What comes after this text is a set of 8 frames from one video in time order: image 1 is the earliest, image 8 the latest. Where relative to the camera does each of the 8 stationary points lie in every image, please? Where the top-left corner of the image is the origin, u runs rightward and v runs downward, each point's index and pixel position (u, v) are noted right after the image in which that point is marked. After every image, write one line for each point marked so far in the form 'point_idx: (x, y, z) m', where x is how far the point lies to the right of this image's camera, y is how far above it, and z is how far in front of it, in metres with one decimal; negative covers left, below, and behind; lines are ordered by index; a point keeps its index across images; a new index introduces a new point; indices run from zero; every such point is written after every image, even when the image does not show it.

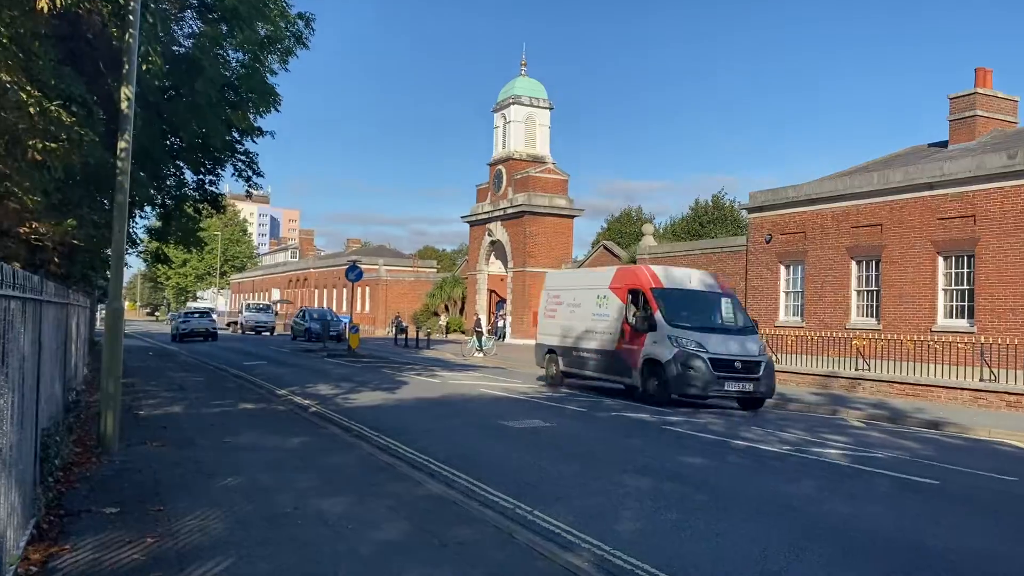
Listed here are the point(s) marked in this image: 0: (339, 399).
0: (-3.1, -2.0, +14.9) m
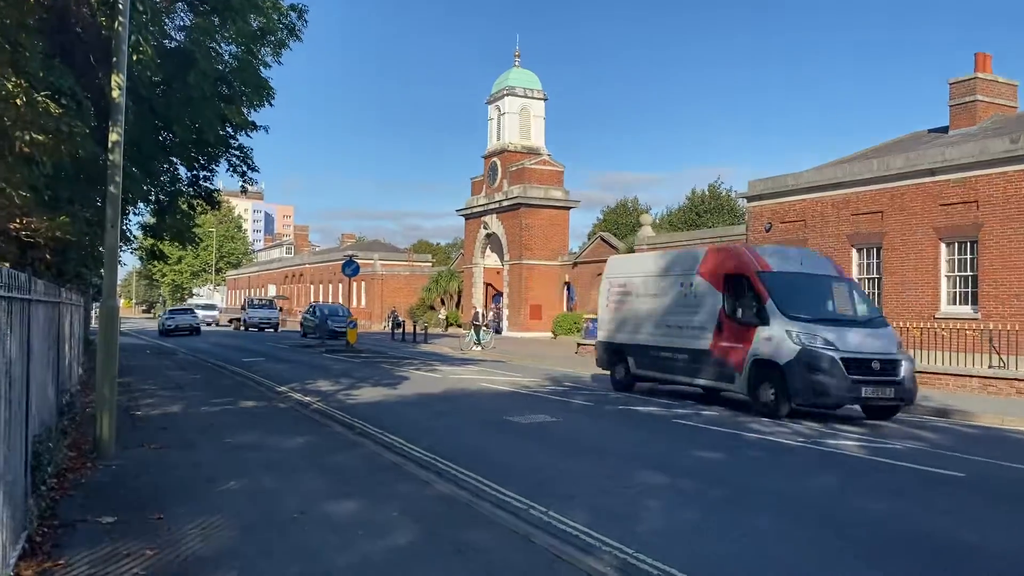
0: (-3.0, -1.9, +14.6) m
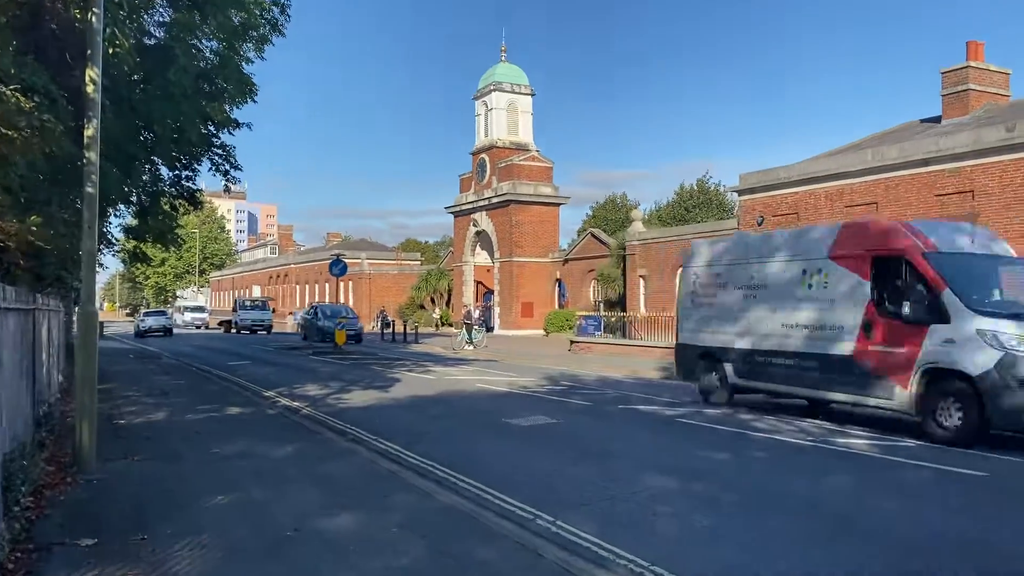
0: (-3.1, -1.9, +14.3) m
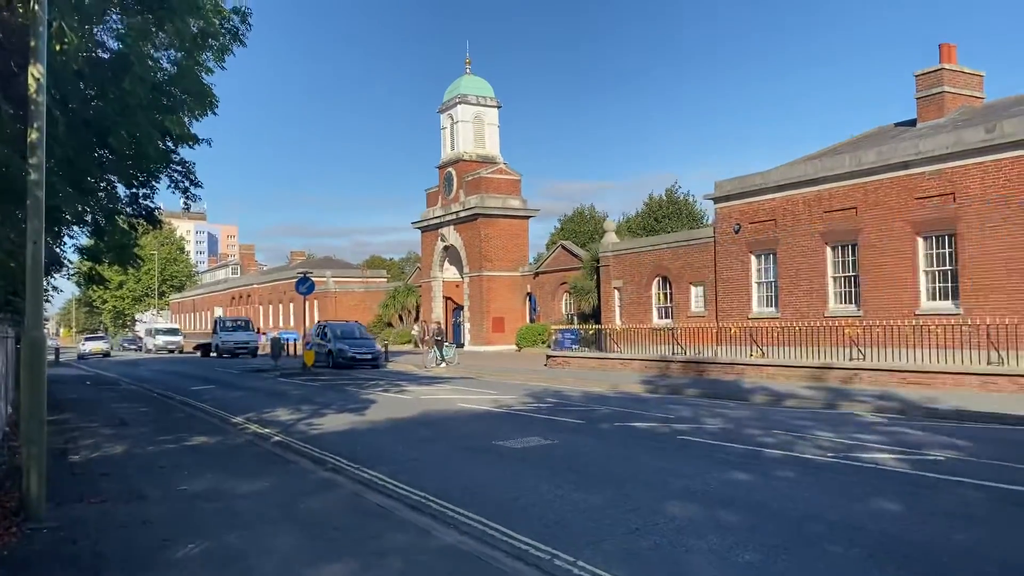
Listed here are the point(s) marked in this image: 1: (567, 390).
0: (-3.3, -2.2, +13.4) m
1: (+1.2, -2.1, +17.8) m
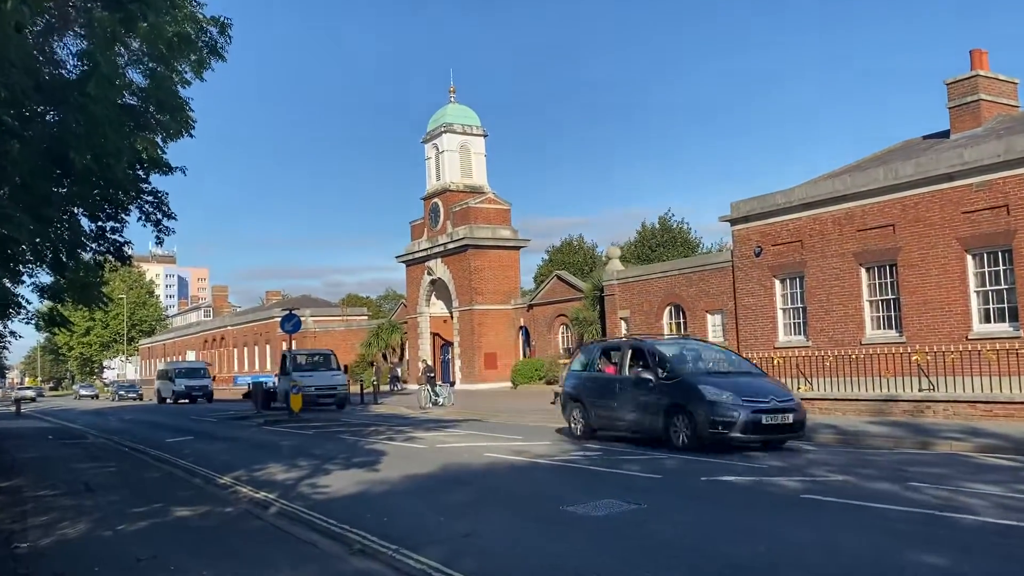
0: (-2.7, -2.6, +11.2) m
1: (+1.6, -2.7, +15.7) m
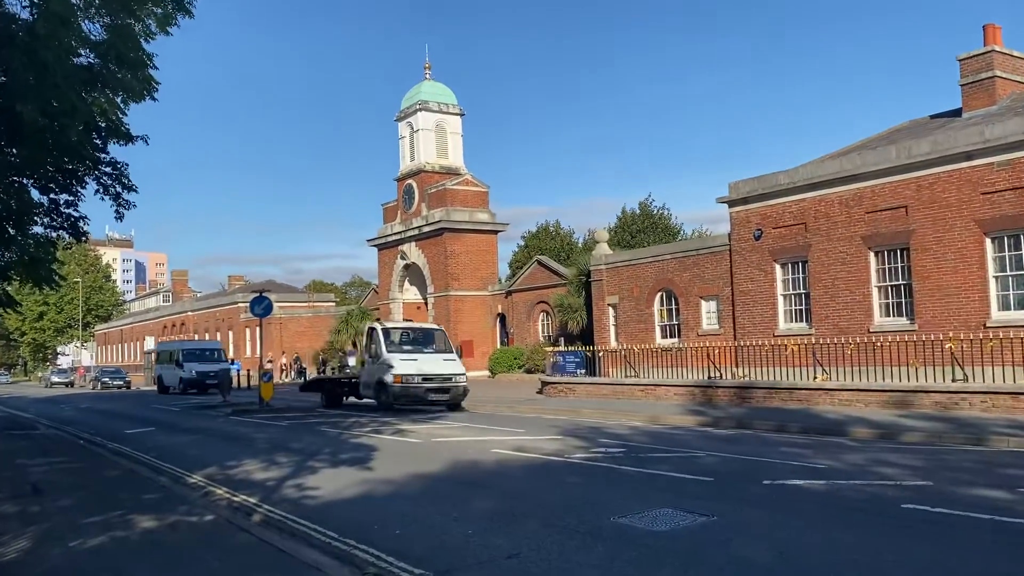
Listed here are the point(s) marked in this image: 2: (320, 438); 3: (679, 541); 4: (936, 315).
0: (-2.6, -2.3, +9.7) m
1: (+1.6, -2.3, +14.4) m
2: (-3.2, -2.5, +14.3) m
3: (+1.2, -1.8, +6.1) m
4: (+9.3, -0.6, +18.5) m
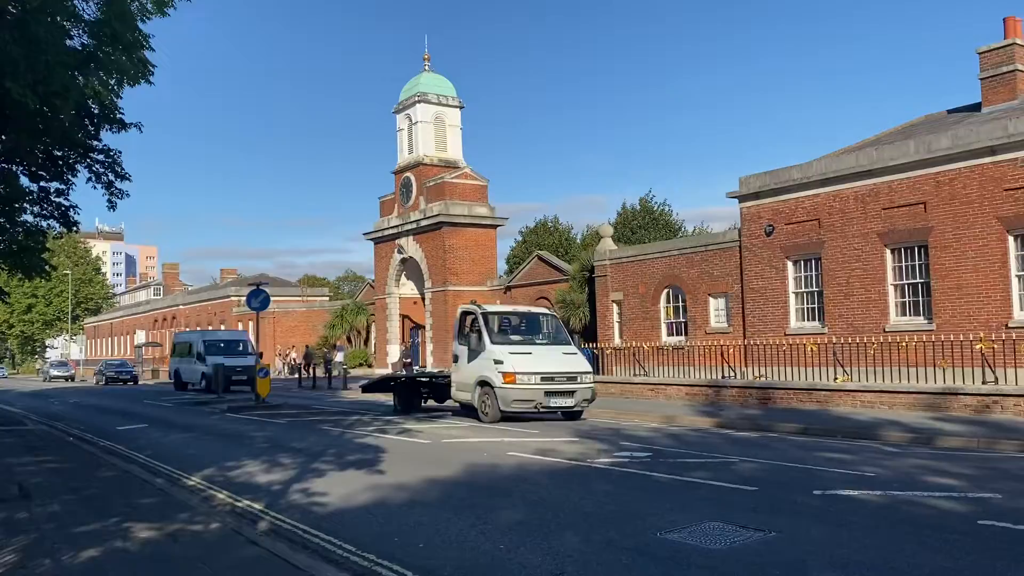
0: (-2.3, -2.2, +9.1) m
1: (+1.8, -2.3, +13.8) m
2: (-3.1, -2.4, +13.6) m
3: (+1.5, -1.7, +5.6) m
4: (+9.5, -0.6, +18.0) m
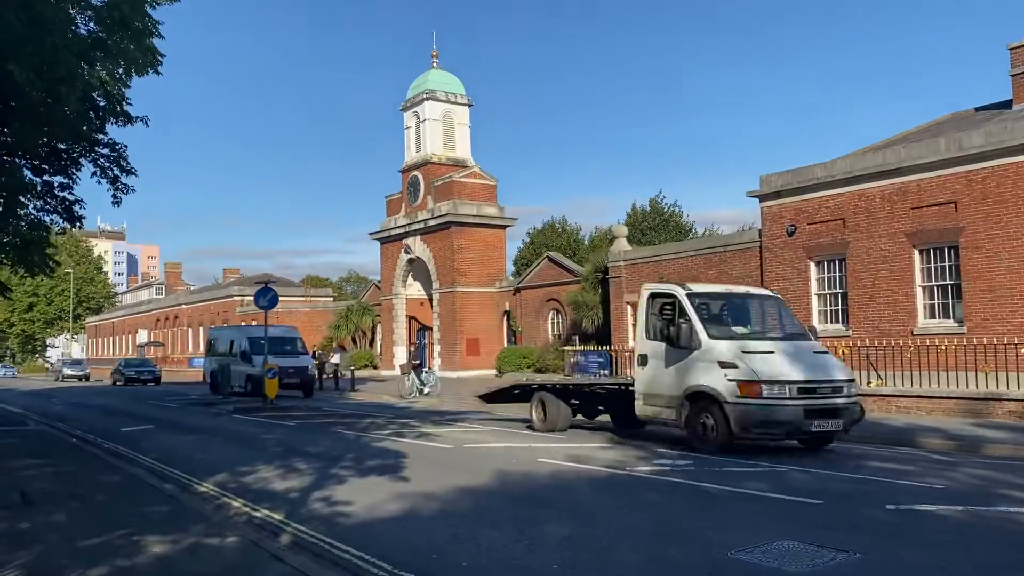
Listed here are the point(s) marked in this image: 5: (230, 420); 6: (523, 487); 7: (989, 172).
0: (-2.0, -2.2, +8.5) m
1: (+2.2, -2.2, +13.3) m
2: (-2.7, -2.4, +13.1) m
3: (+1.8, -1.7, +5.0) m
4: (+9.8, -0.6, +17.5) m
5: (-6.1, -2.9, +18.4) m
6: (+0.1, -2.0, +8.3) m
7: (+9.9, +2.4, +17.4) m
